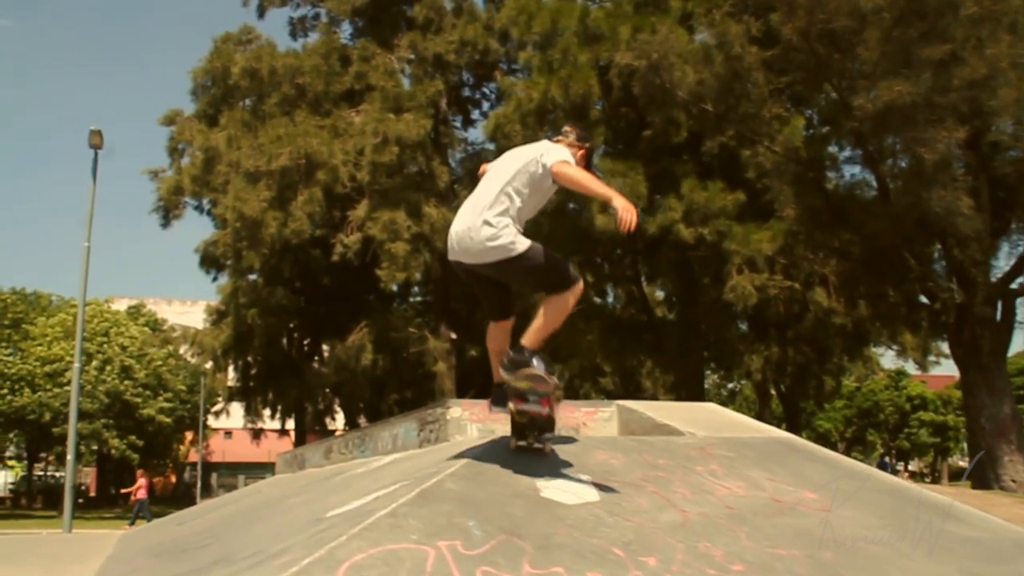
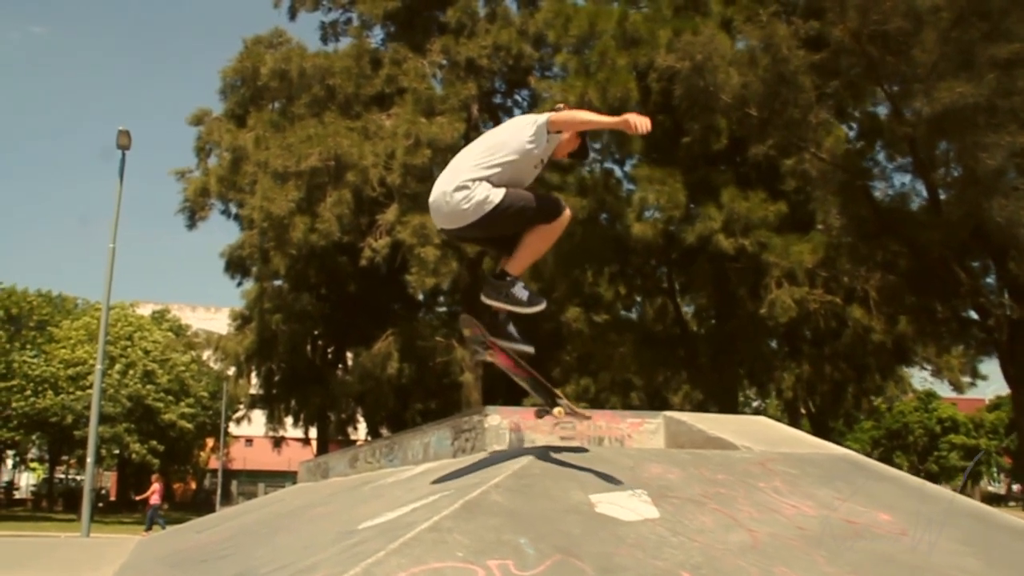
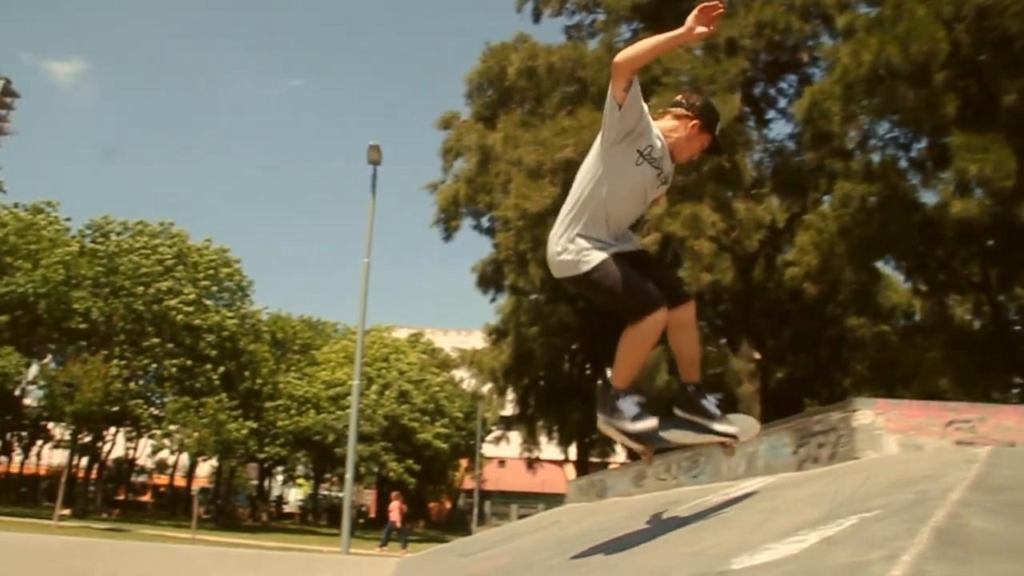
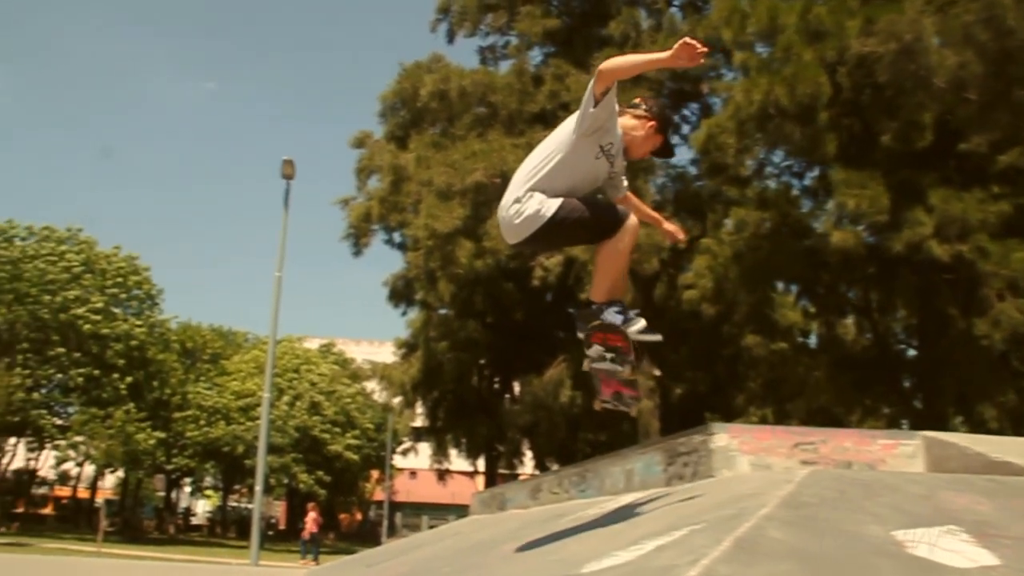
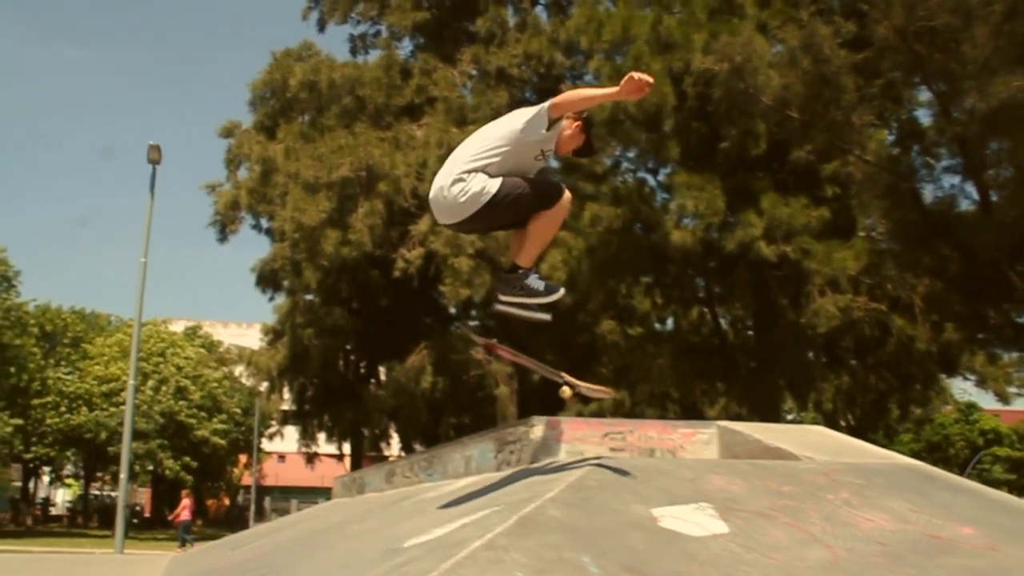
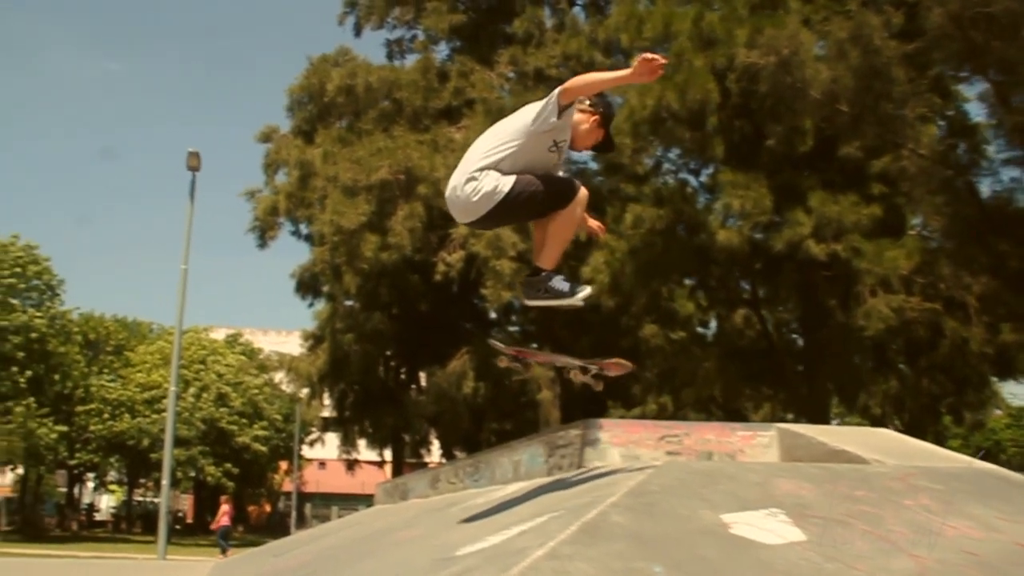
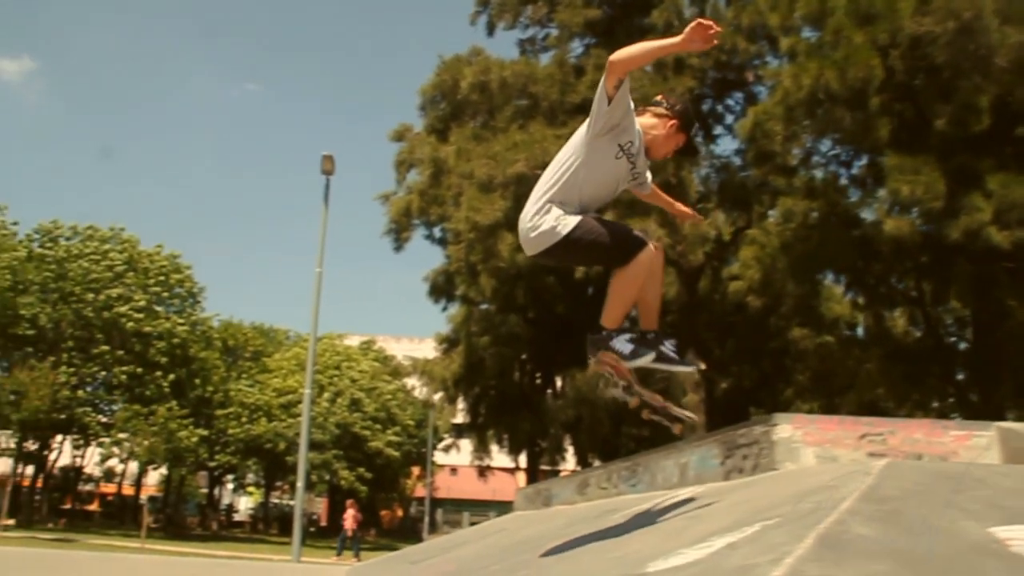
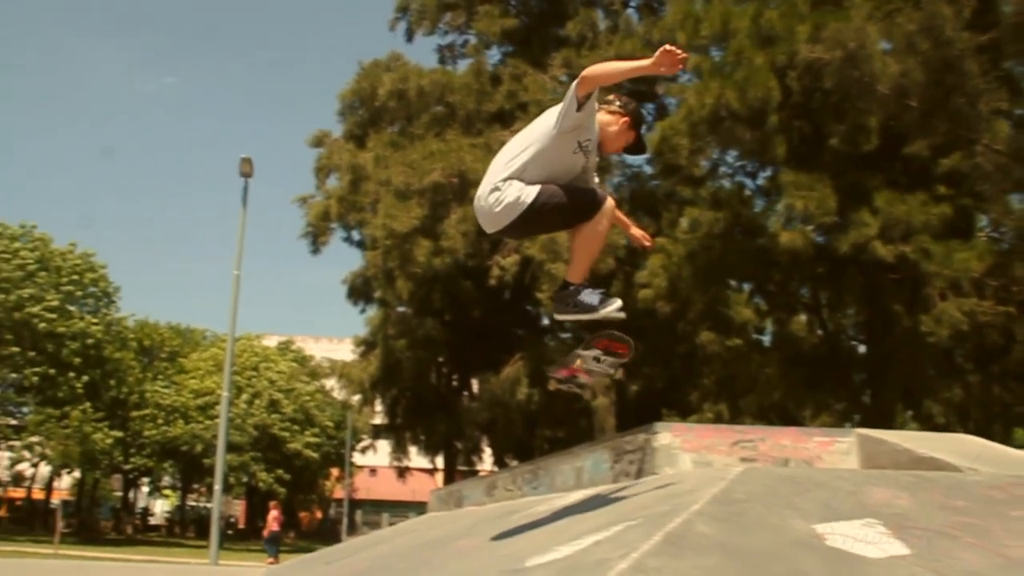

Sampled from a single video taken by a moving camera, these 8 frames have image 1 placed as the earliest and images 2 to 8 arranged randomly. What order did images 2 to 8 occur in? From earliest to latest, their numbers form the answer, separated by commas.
2, 5, 6, 8, 4, 7, 3
